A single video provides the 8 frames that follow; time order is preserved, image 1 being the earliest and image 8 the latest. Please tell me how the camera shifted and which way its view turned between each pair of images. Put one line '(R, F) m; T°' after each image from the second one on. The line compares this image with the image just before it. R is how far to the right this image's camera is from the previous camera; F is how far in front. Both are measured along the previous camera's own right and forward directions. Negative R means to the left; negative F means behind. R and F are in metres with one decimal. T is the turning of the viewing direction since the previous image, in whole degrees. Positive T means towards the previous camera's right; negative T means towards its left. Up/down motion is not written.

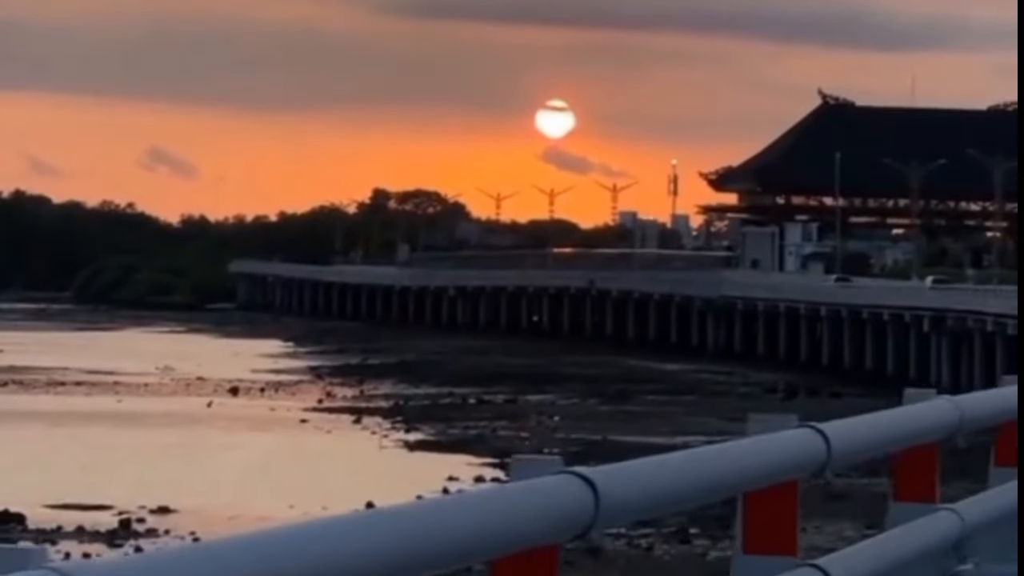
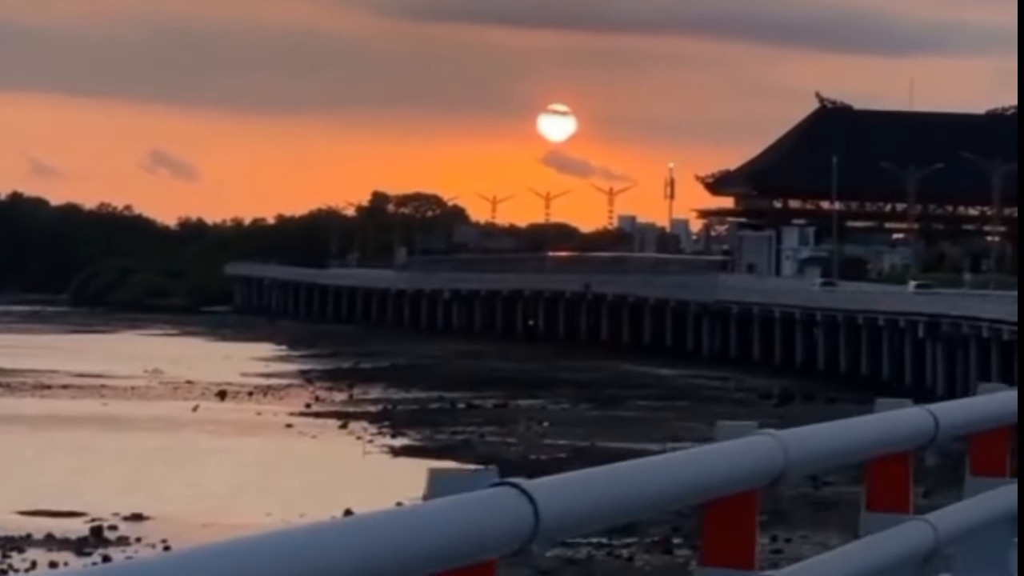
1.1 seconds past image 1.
(+0.3, +0.7) m; 0°
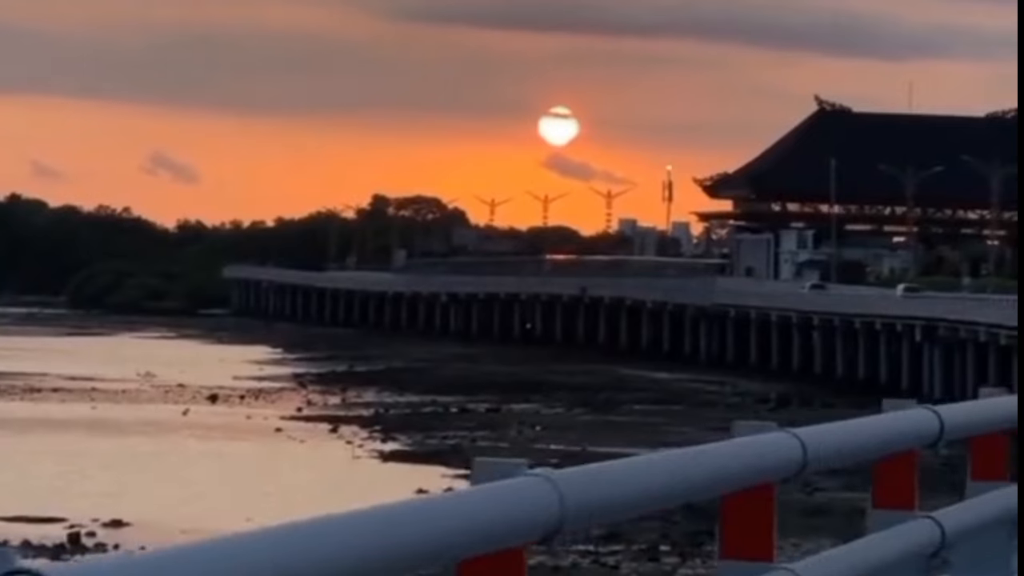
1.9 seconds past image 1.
(+0.2, +0.5) m; 0°
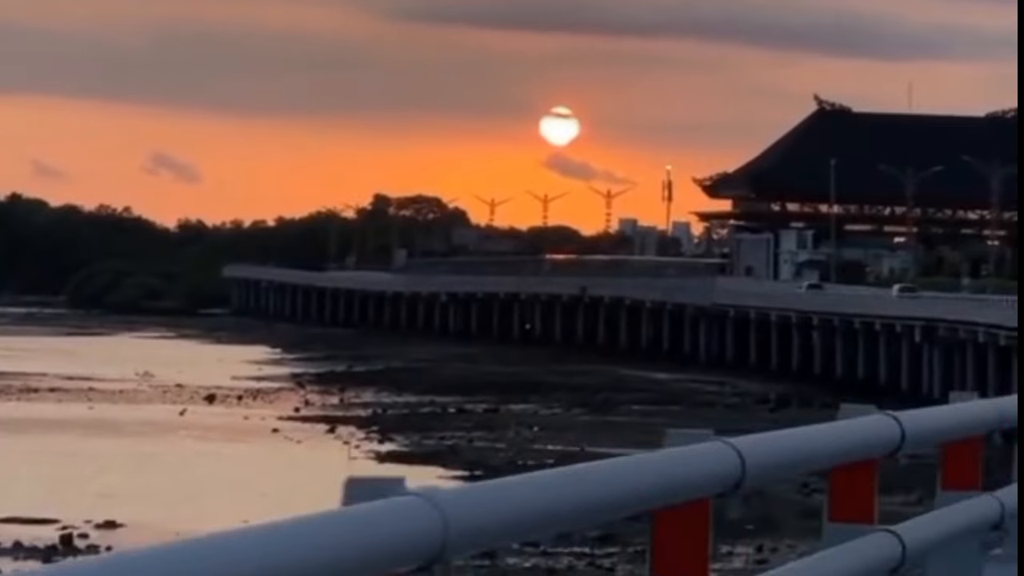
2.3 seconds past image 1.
(+0.1, +0.2) m; 0°
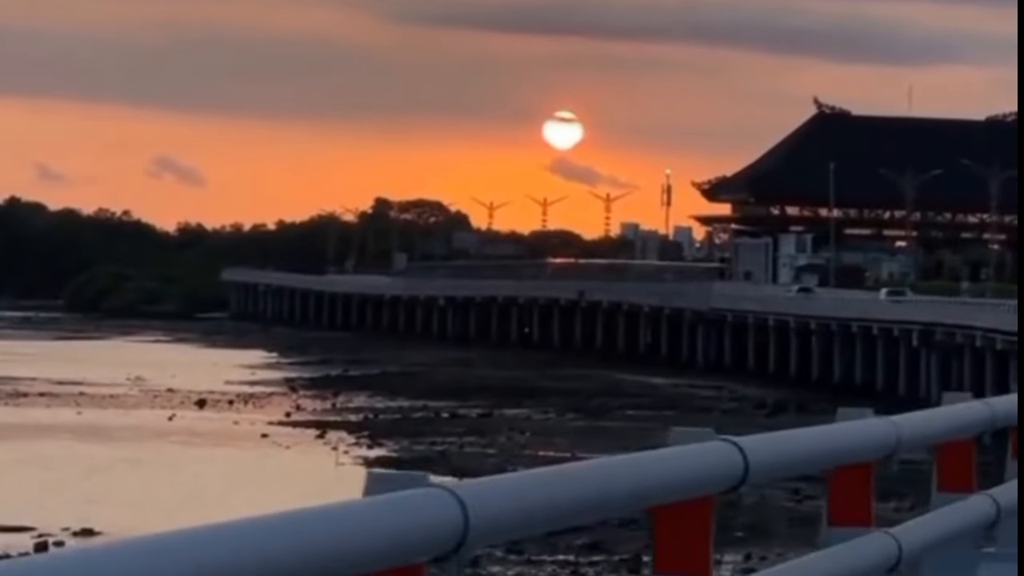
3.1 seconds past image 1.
(+0.3, +0.6) m; 0°
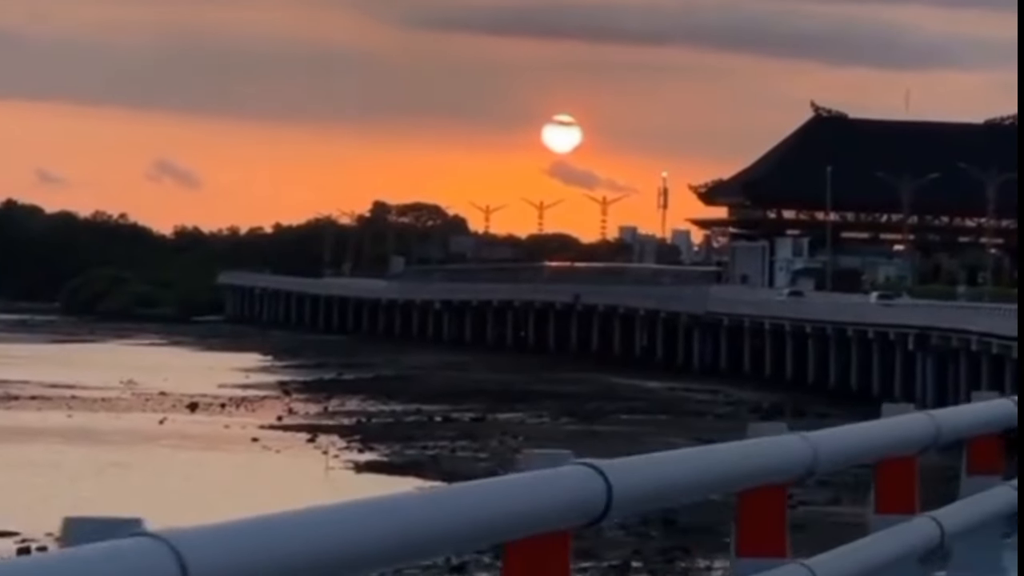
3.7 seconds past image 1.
(+0.1, +0.3) m; 0°
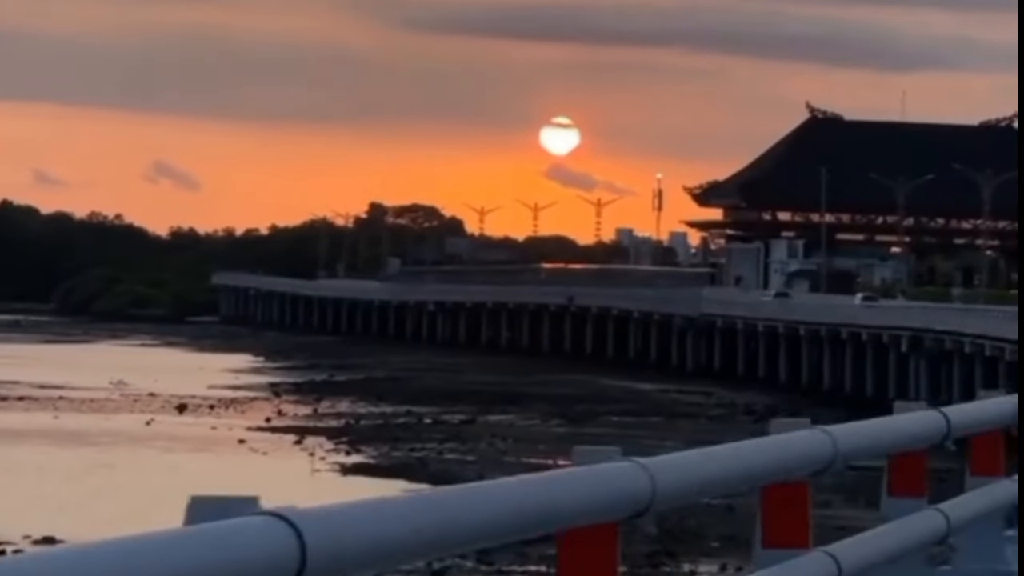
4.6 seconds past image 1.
(+0.2, +0.4) m; 0°
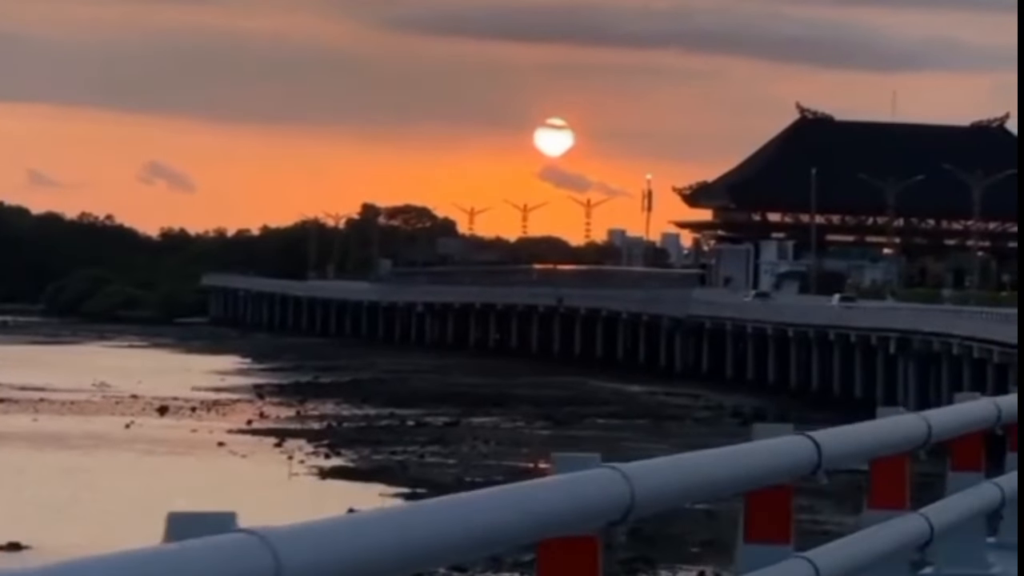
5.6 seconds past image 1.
(+0.2, +0.6) m; 0°
